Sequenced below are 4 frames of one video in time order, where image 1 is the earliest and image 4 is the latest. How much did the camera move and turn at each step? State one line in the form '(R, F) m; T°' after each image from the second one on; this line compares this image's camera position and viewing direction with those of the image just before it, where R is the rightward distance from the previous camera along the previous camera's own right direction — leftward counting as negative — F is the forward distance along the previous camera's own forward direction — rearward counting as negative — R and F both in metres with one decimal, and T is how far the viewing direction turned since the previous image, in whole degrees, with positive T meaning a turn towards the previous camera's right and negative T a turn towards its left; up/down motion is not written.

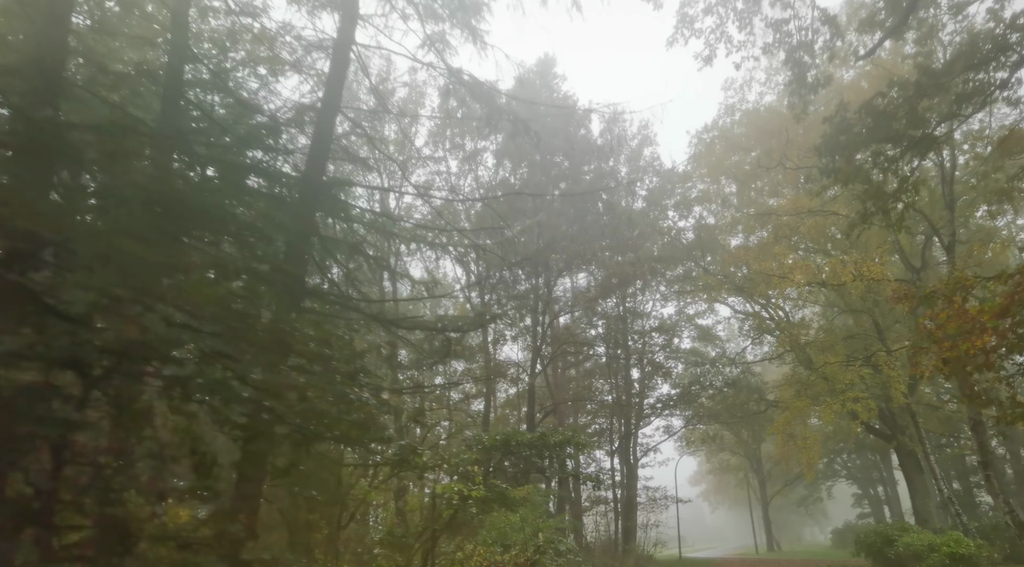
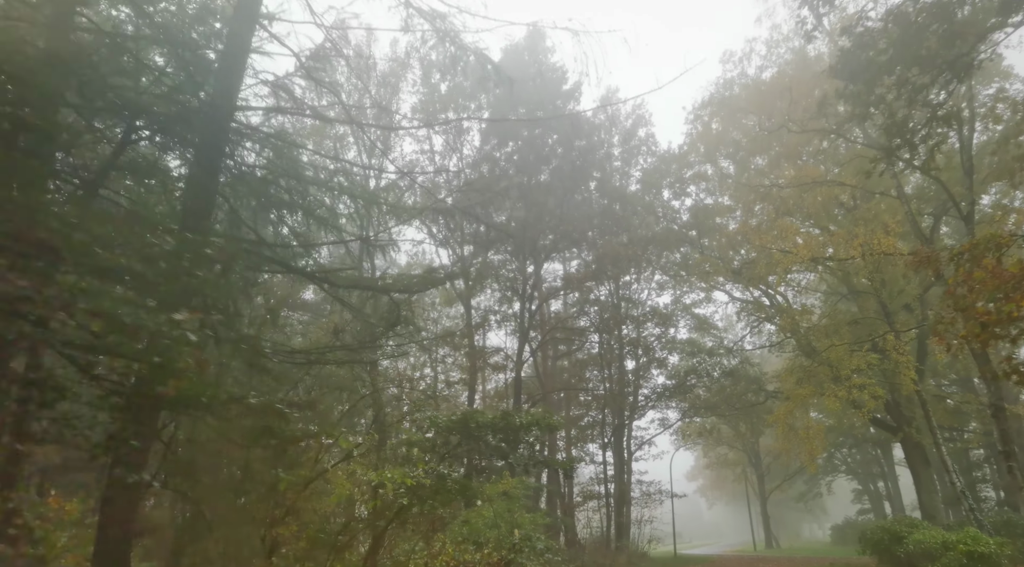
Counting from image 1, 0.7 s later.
(+0.4, +1.1) m; 0°
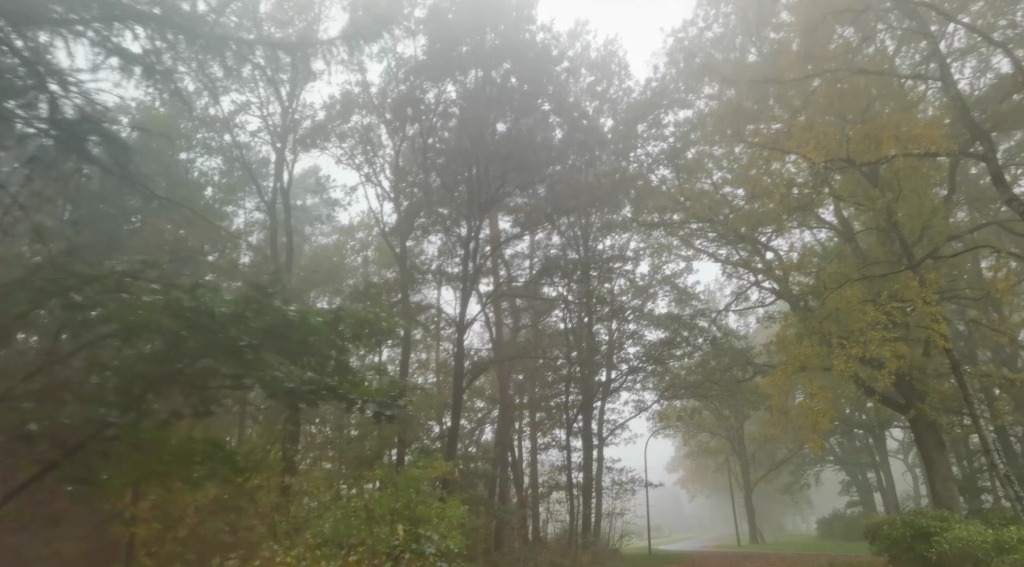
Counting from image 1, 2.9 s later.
(+1.0, +3.3) m; +1°
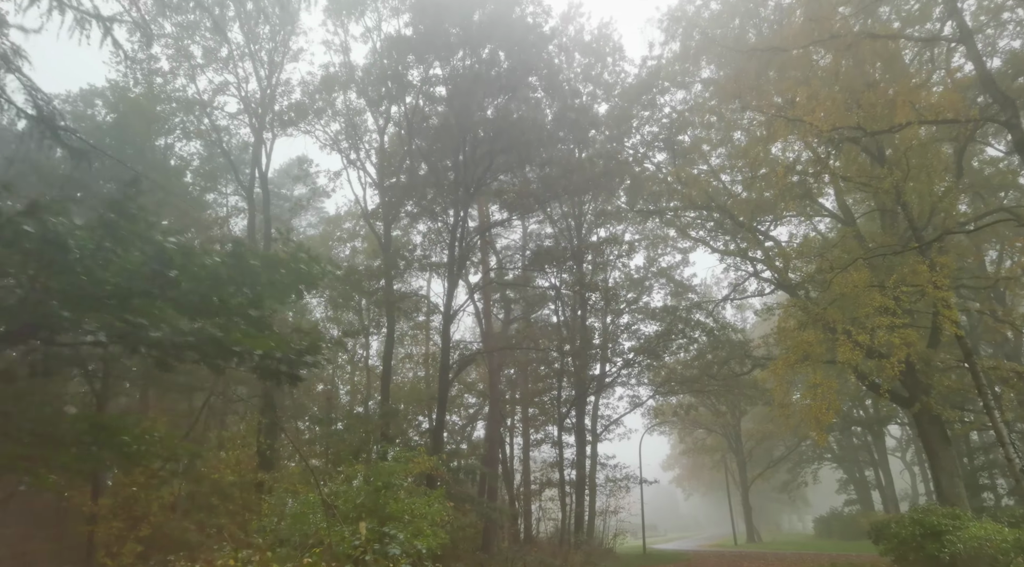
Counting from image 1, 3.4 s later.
(+0.2, +0.7) m; 0°
